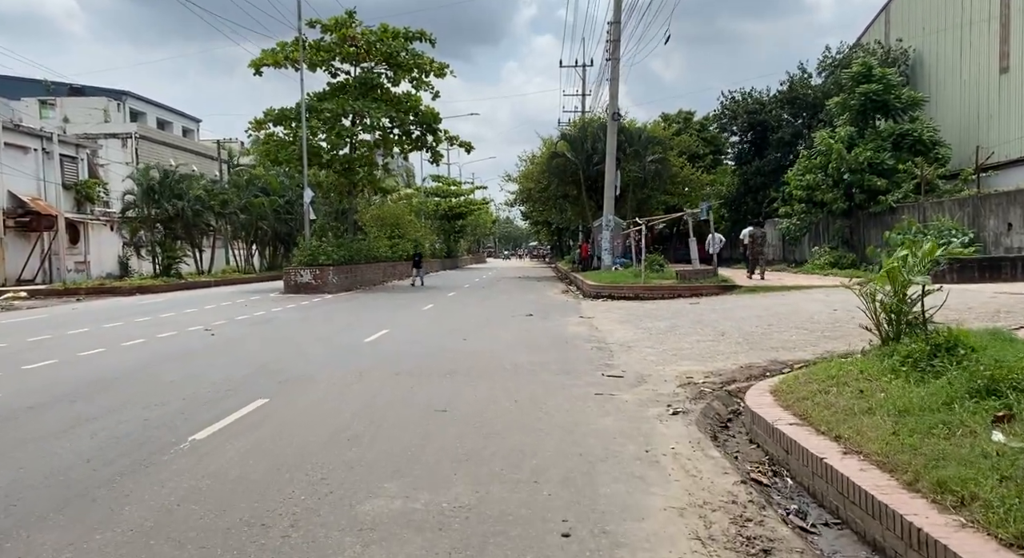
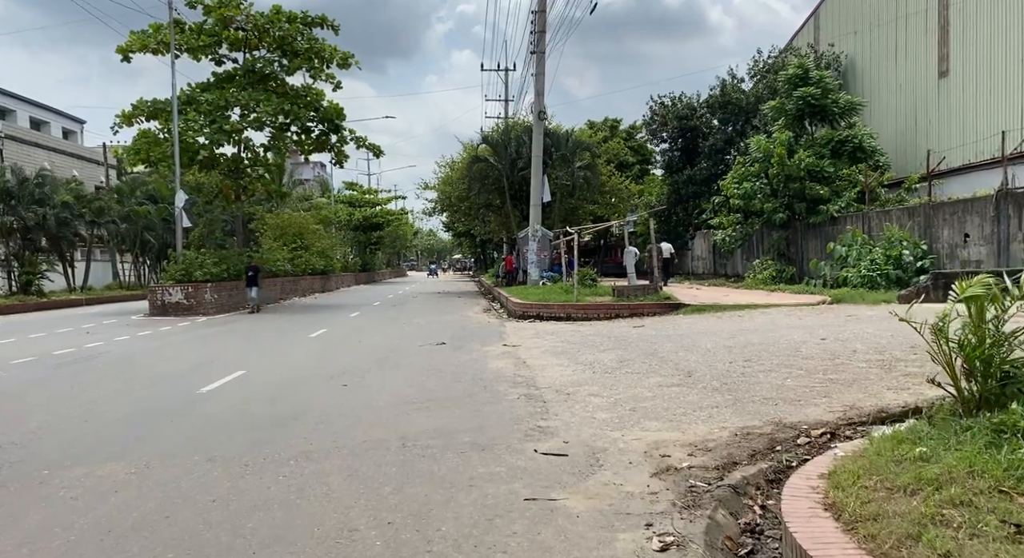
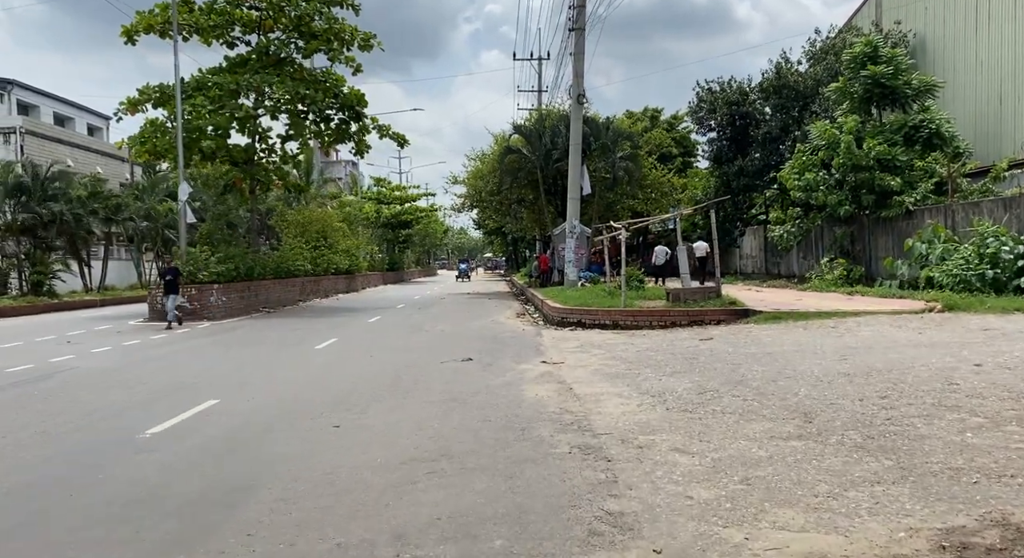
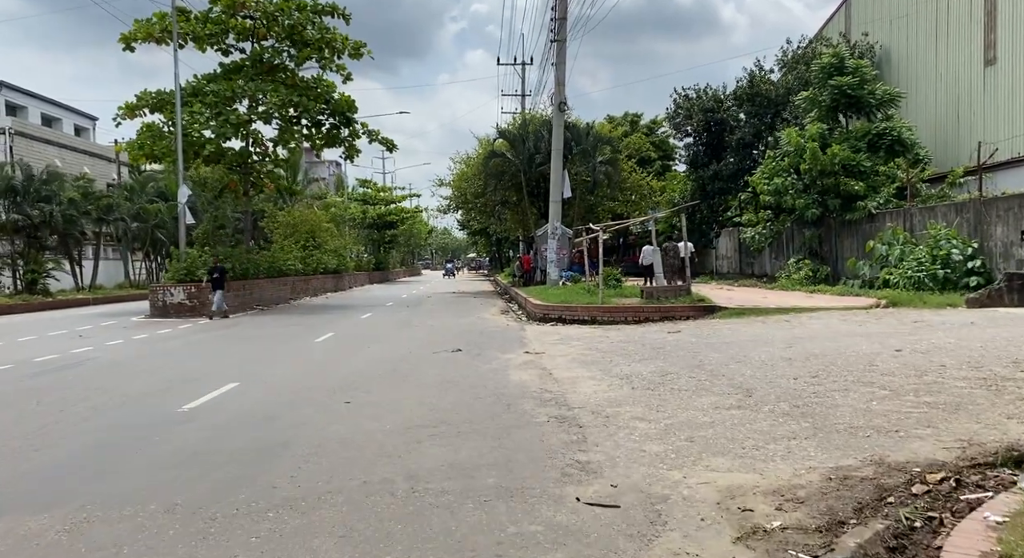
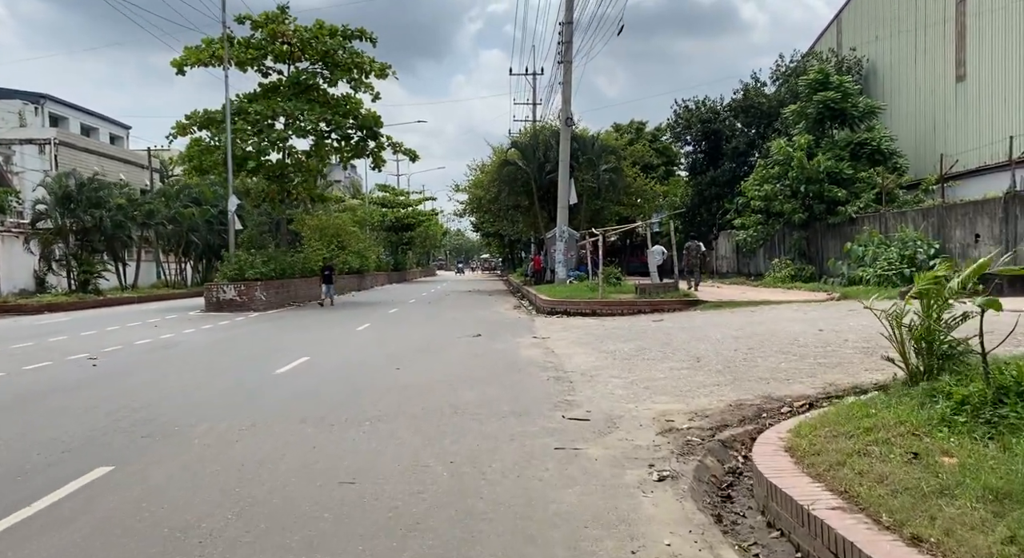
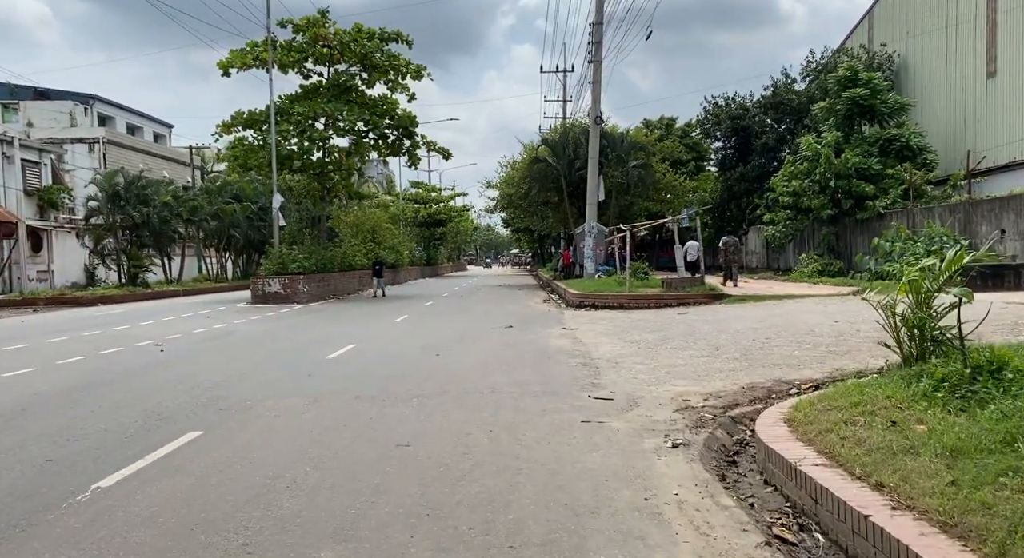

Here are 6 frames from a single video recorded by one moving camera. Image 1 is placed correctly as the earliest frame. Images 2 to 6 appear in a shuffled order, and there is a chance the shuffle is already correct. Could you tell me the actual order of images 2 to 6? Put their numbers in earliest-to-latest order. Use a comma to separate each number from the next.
6, 5, 2, 4, 3
